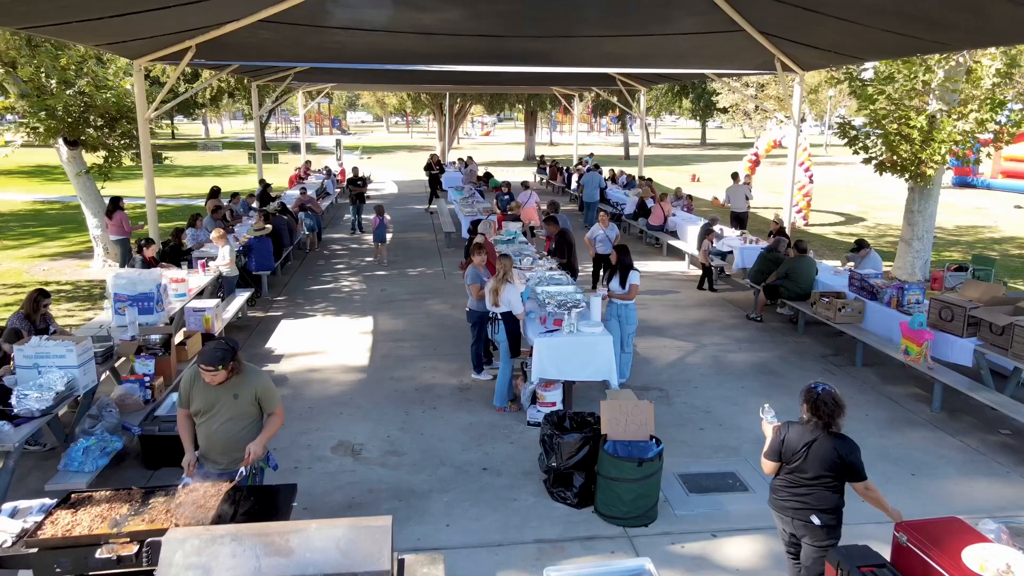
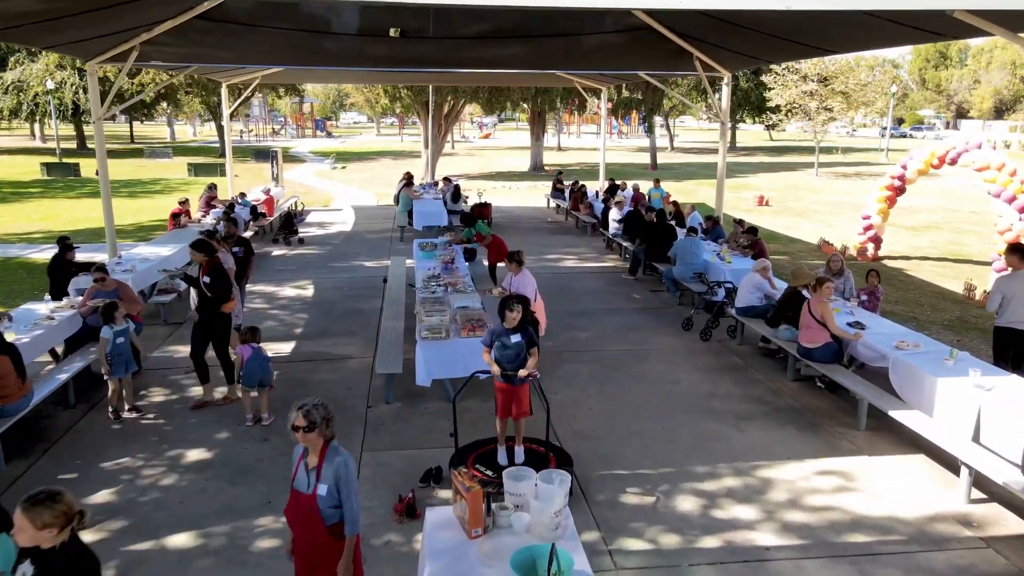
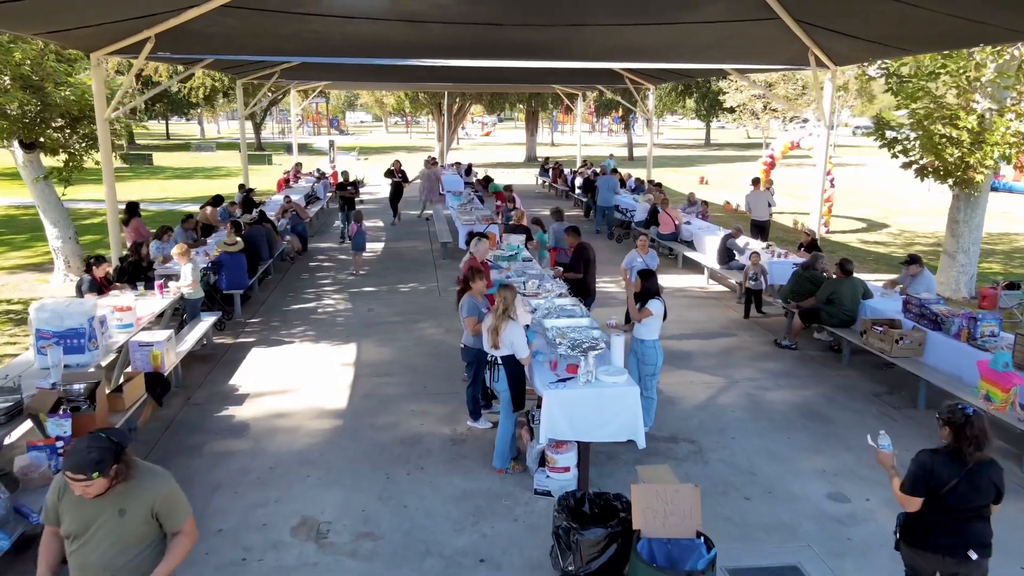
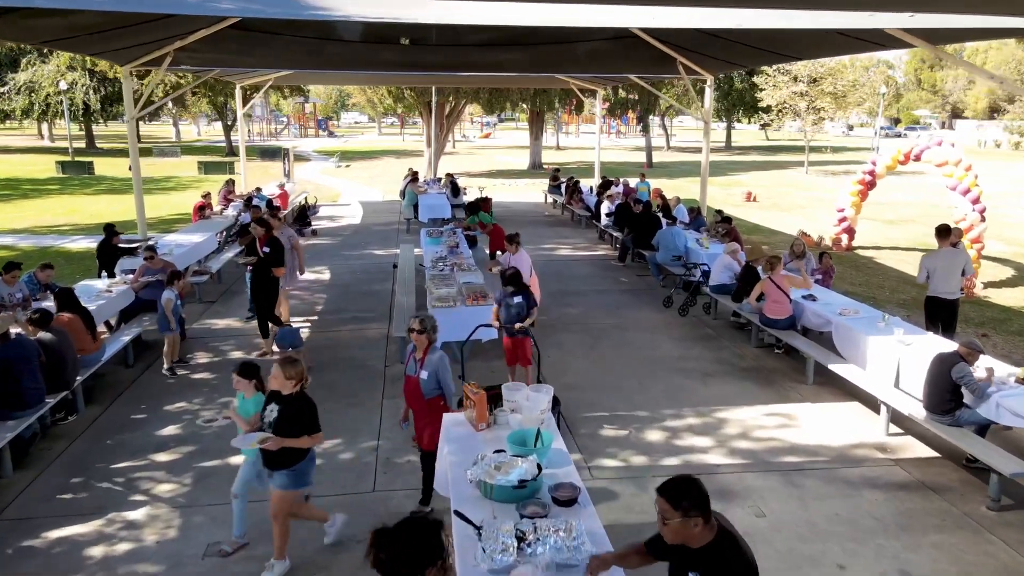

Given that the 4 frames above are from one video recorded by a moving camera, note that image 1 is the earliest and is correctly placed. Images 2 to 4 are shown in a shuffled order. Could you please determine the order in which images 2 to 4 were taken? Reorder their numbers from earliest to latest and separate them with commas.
3, 4, 2
